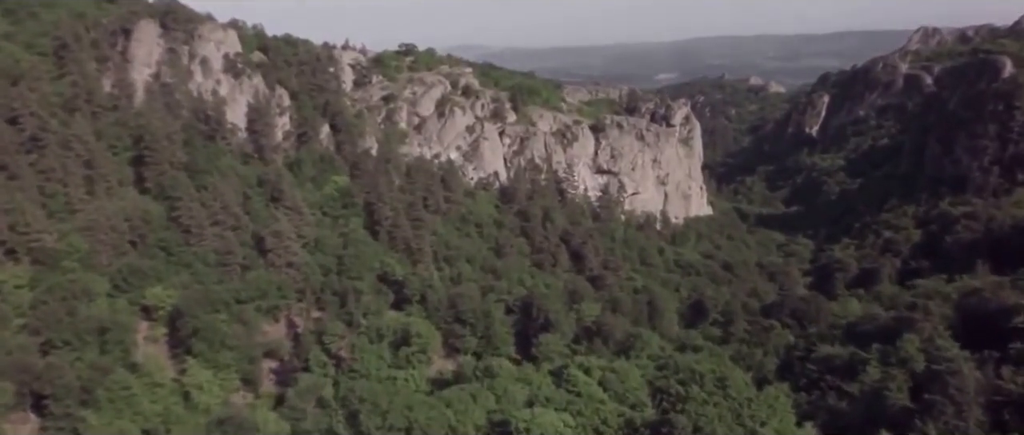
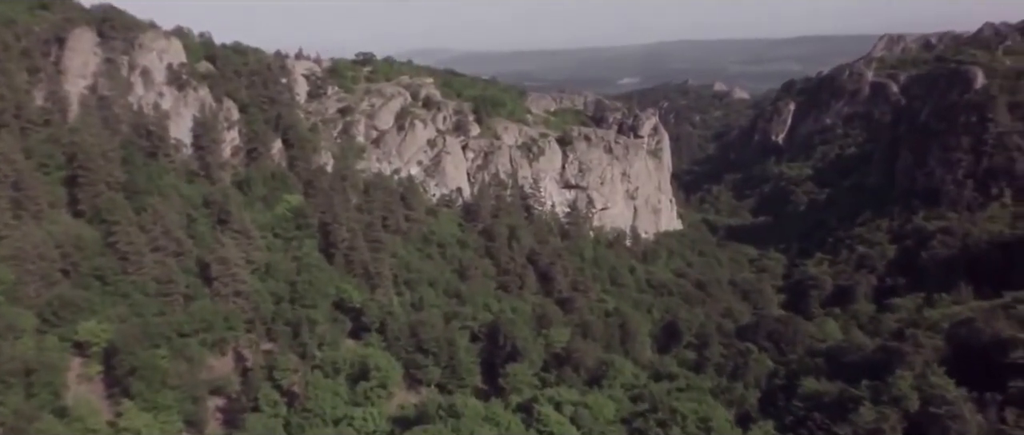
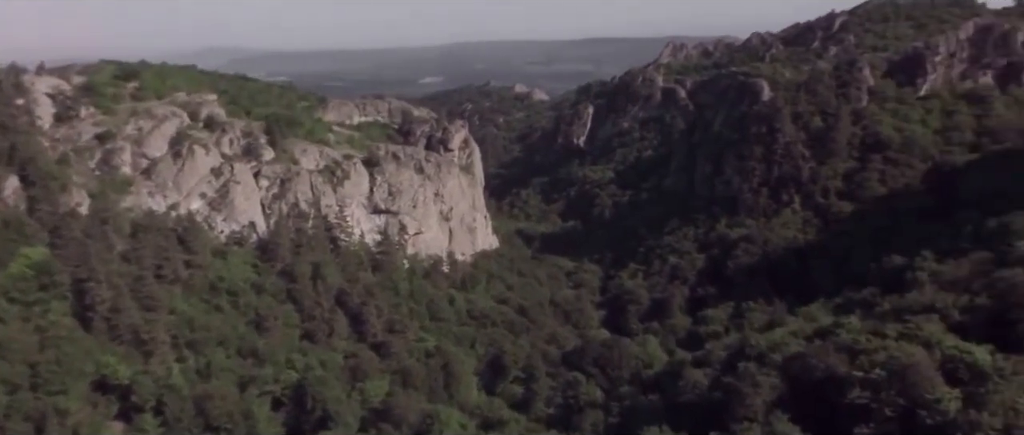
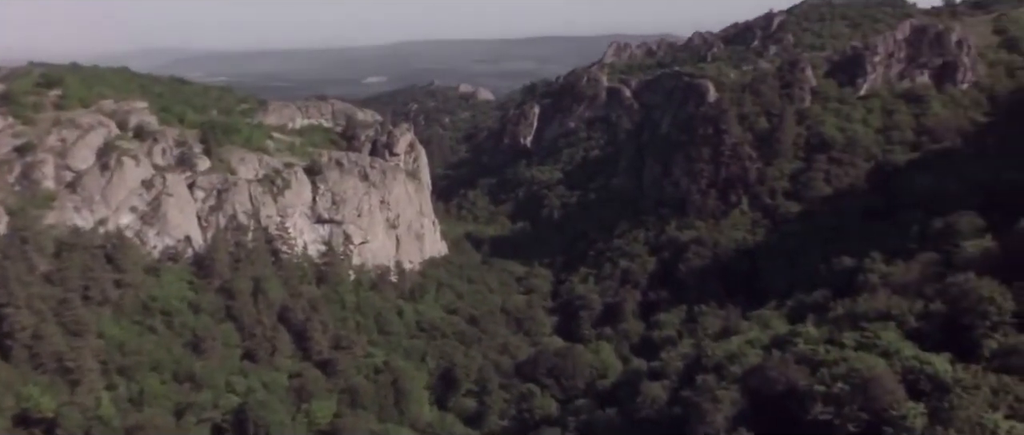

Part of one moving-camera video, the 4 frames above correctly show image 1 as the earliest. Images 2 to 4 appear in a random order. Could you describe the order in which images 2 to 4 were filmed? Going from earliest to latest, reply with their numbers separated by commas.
2, 3, 4
